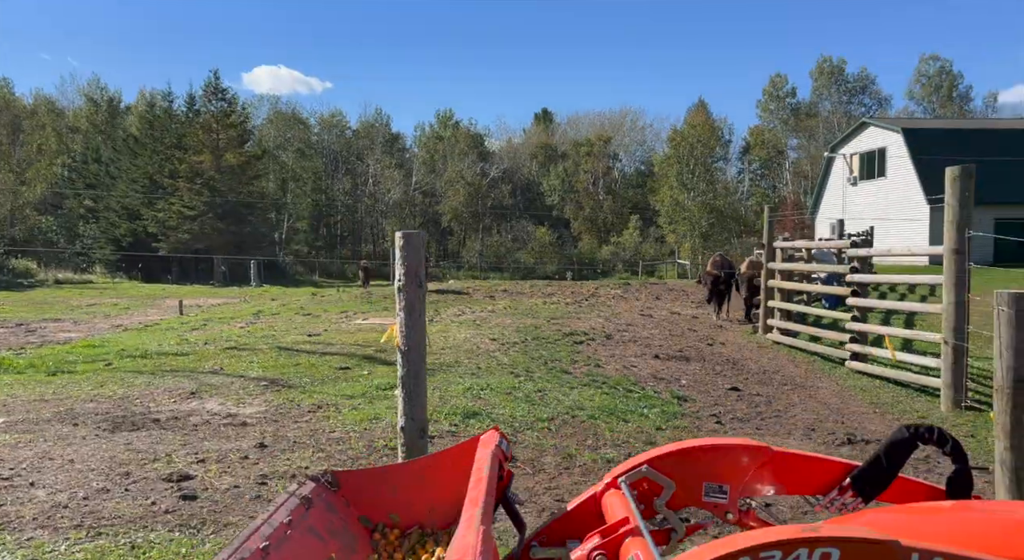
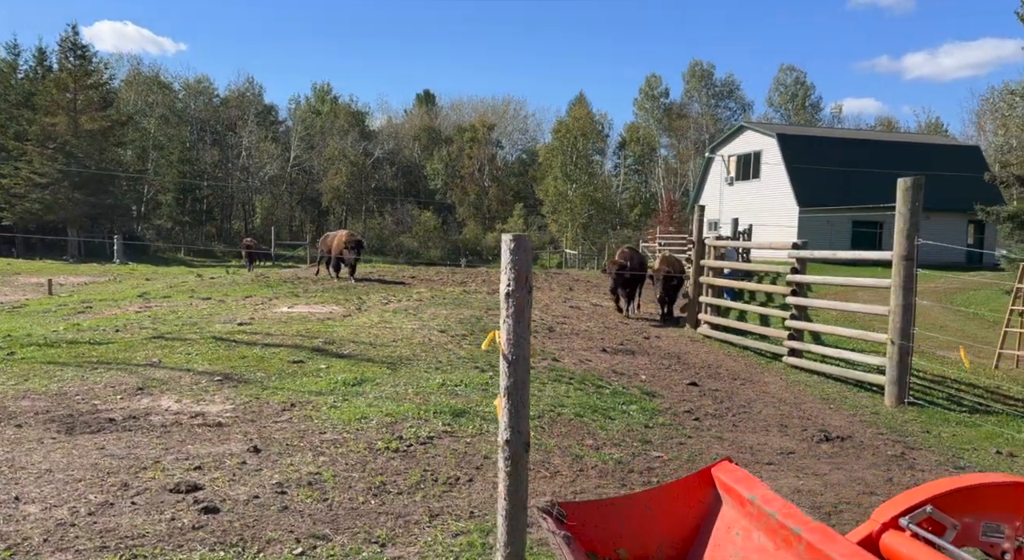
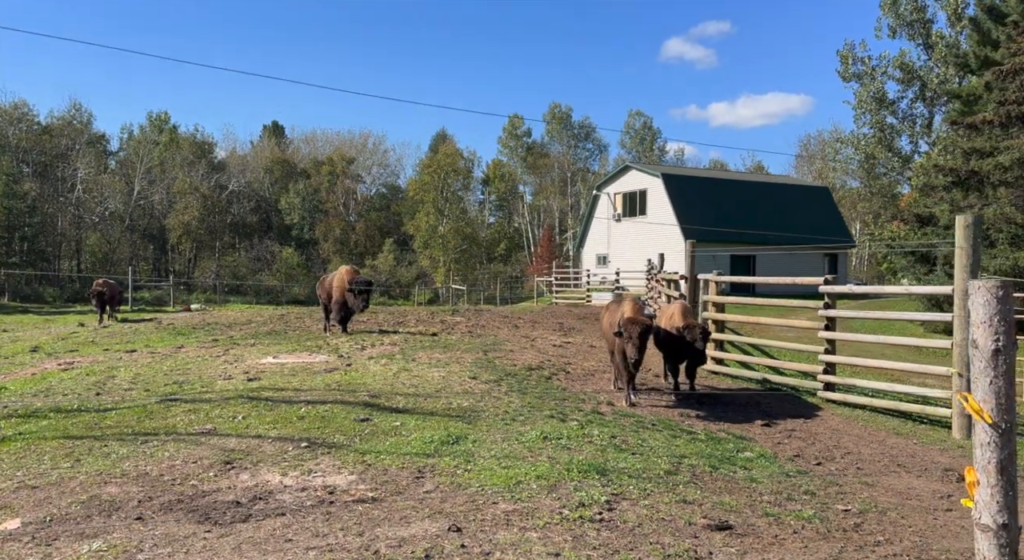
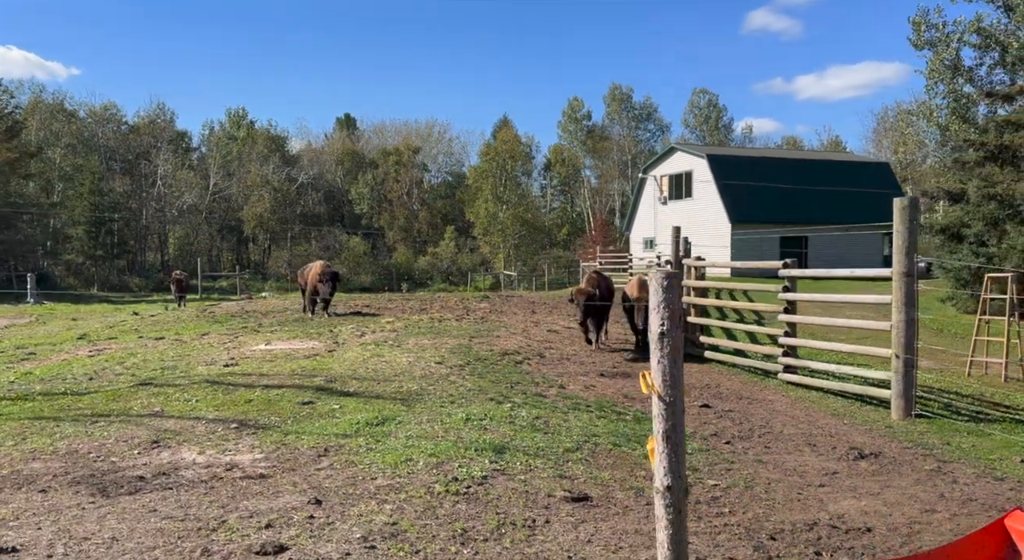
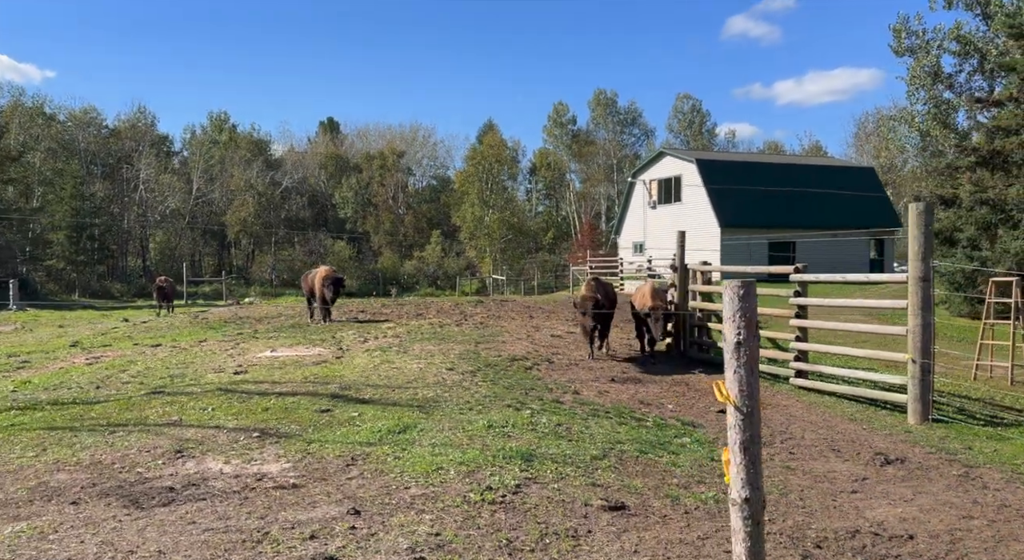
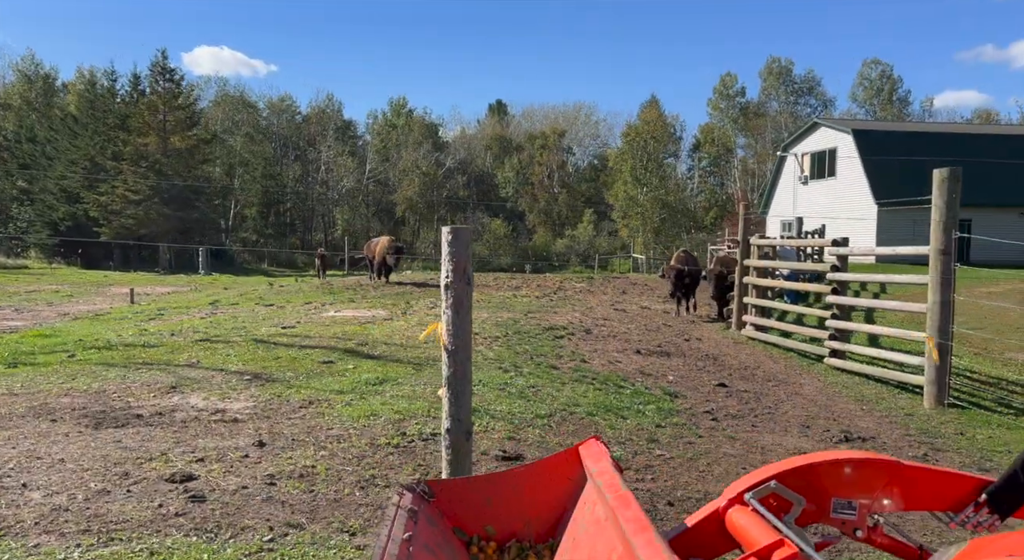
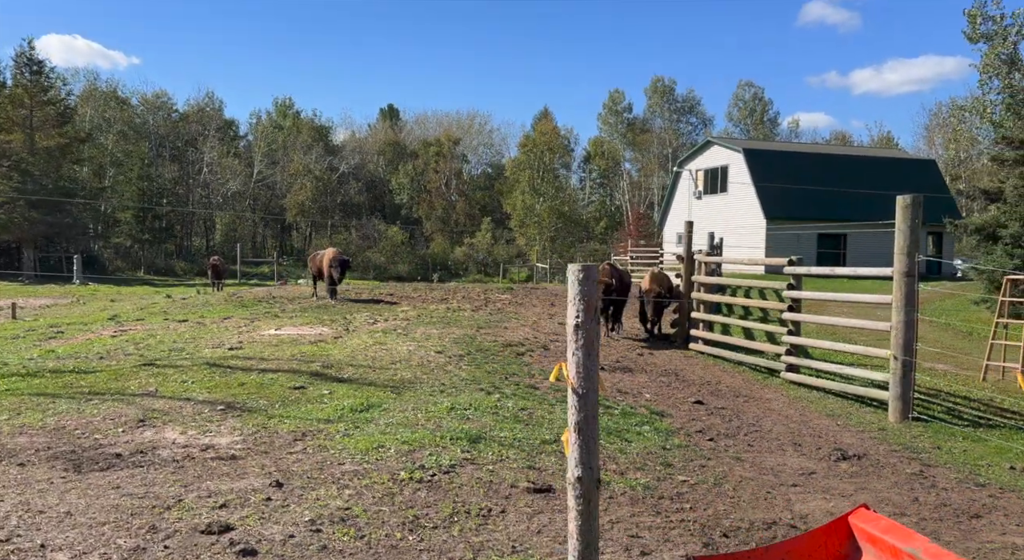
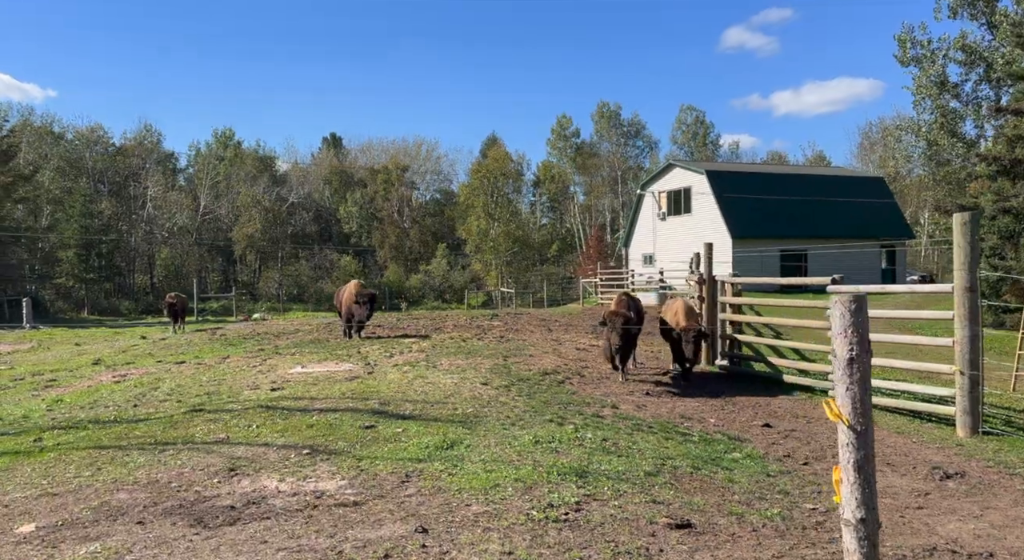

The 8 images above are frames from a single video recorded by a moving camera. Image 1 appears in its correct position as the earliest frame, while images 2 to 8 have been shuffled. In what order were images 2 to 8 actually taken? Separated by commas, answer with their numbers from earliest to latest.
6, 2, 7, 4, 5, 8, 3
